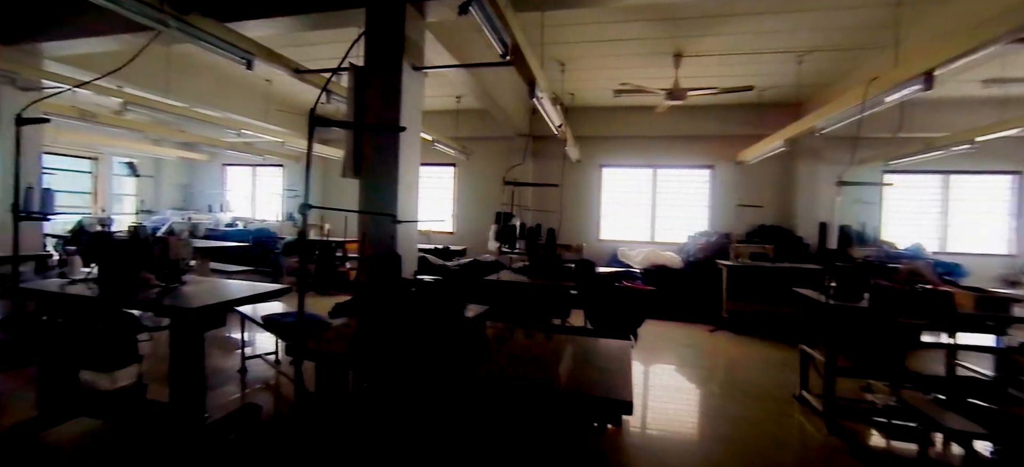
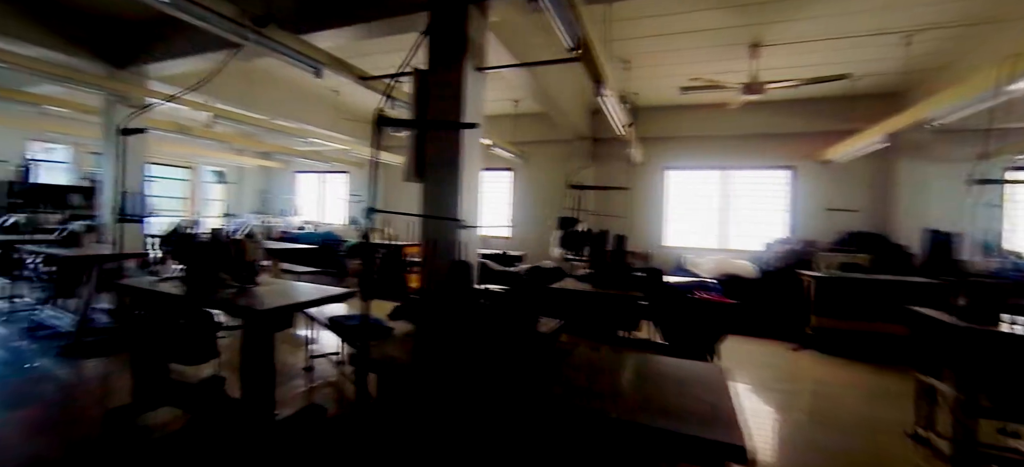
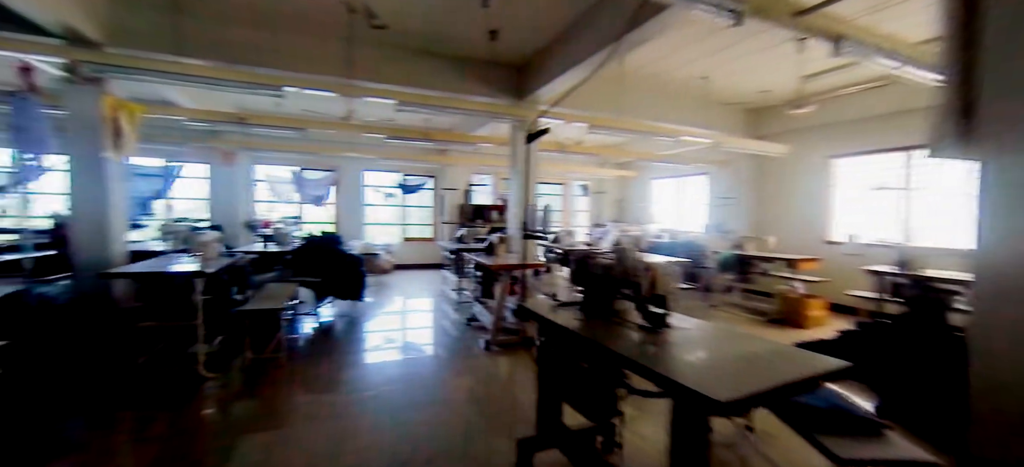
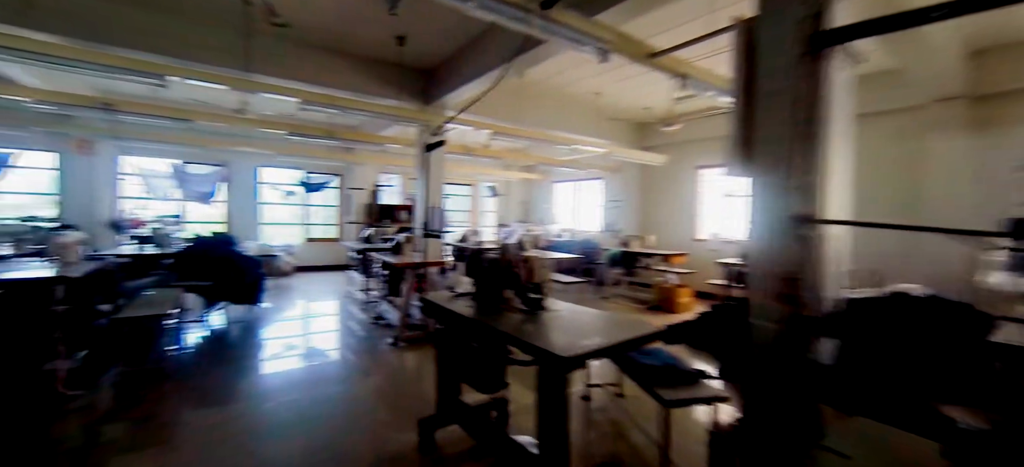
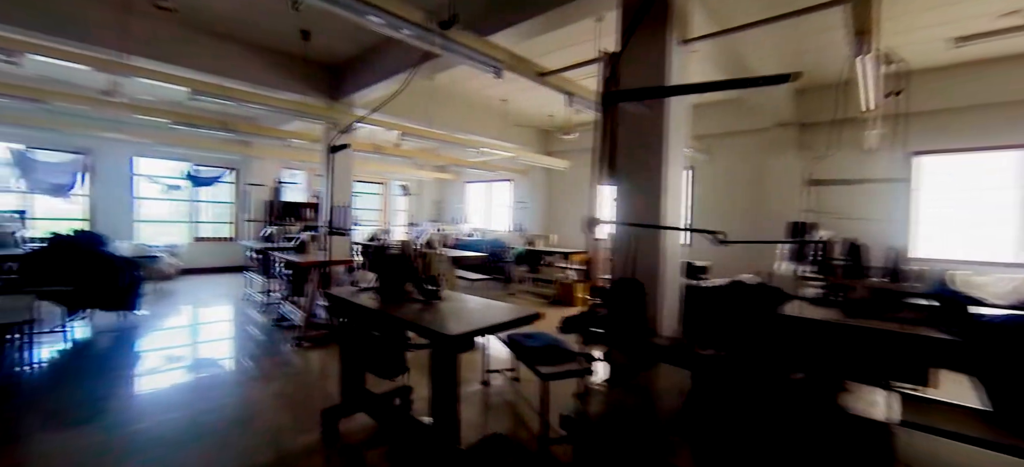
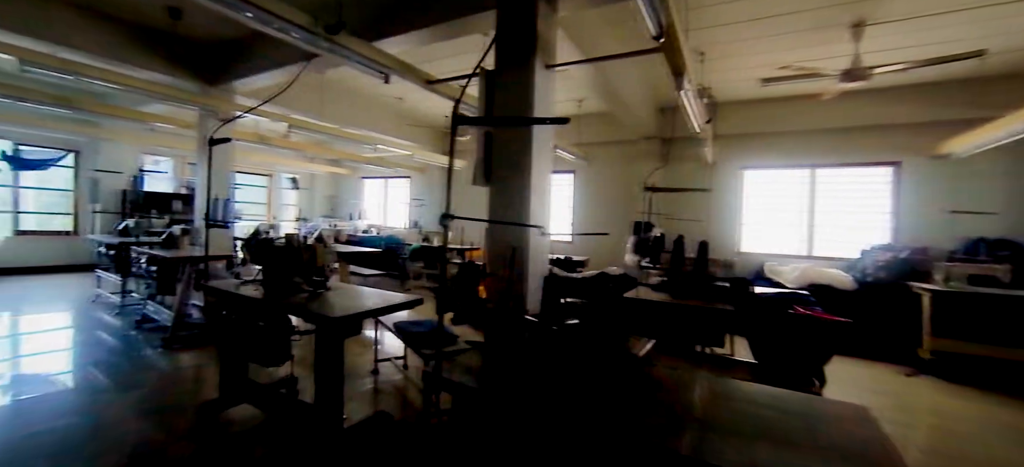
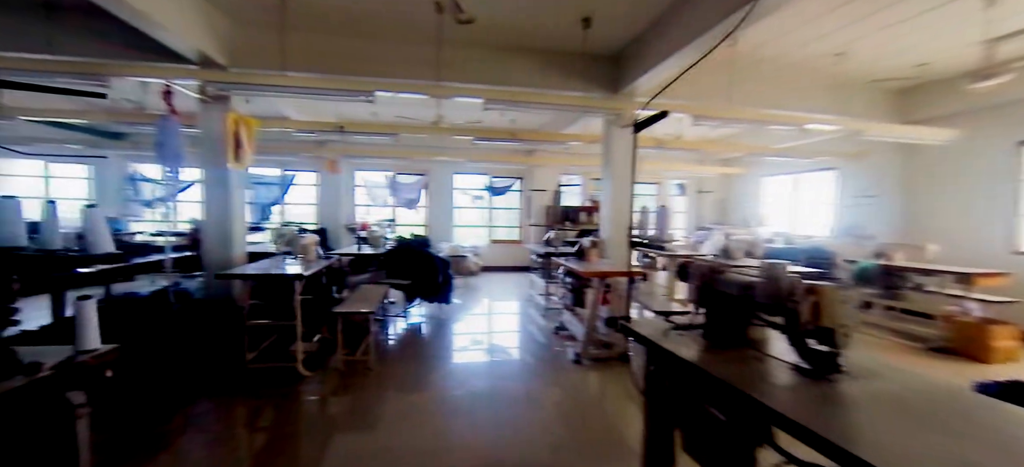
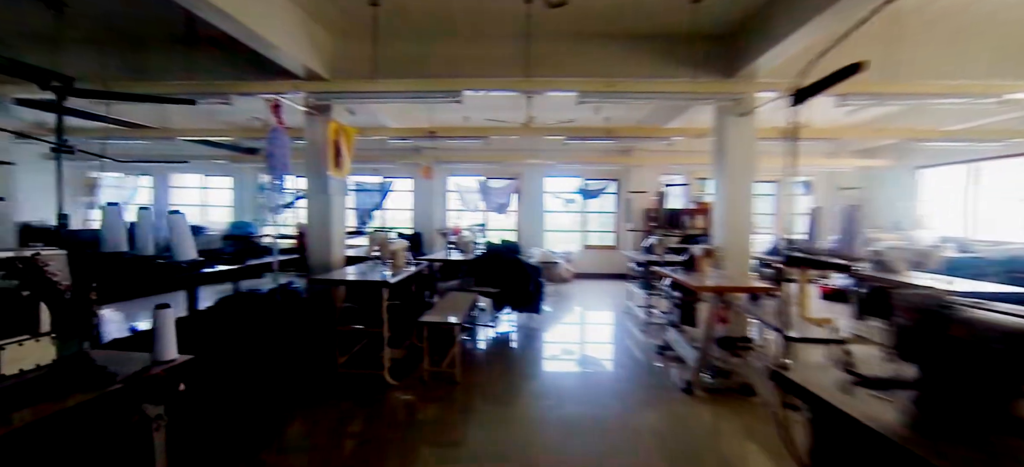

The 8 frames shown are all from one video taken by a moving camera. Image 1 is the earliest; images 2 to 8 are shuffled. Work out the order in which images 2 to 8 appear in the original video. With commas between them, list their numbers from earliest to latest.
2, 6, 5, 4, 3, 7, 8
